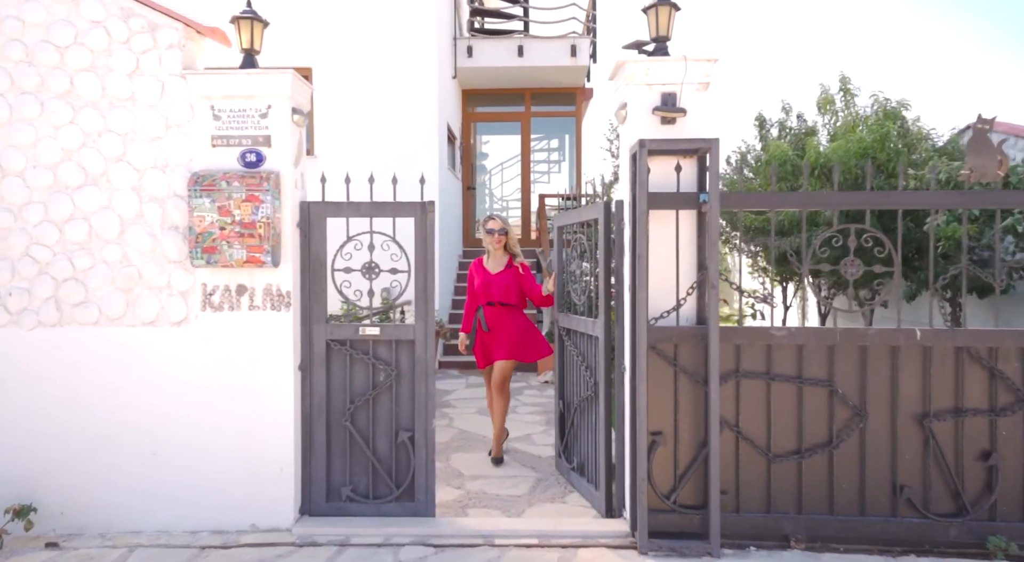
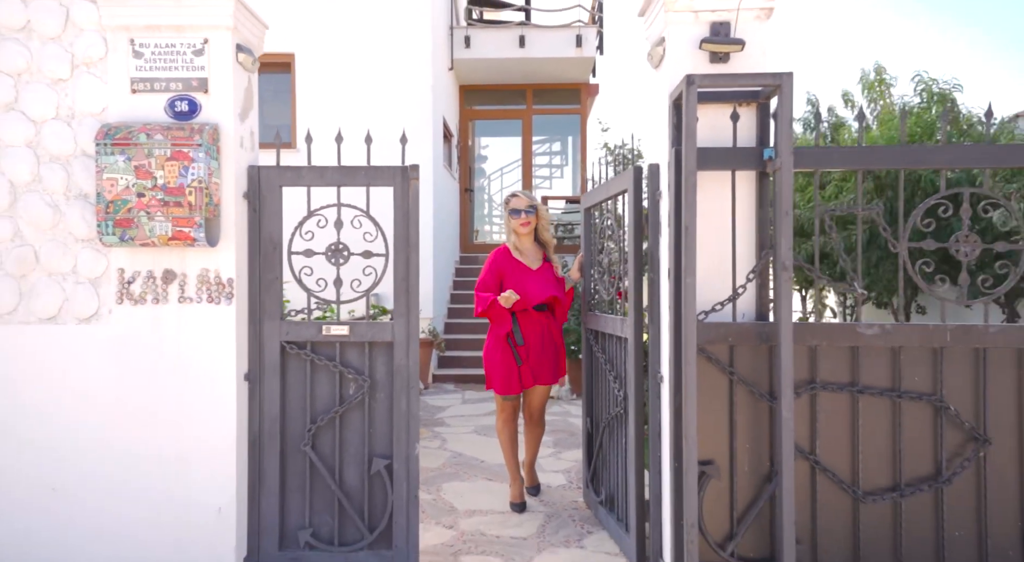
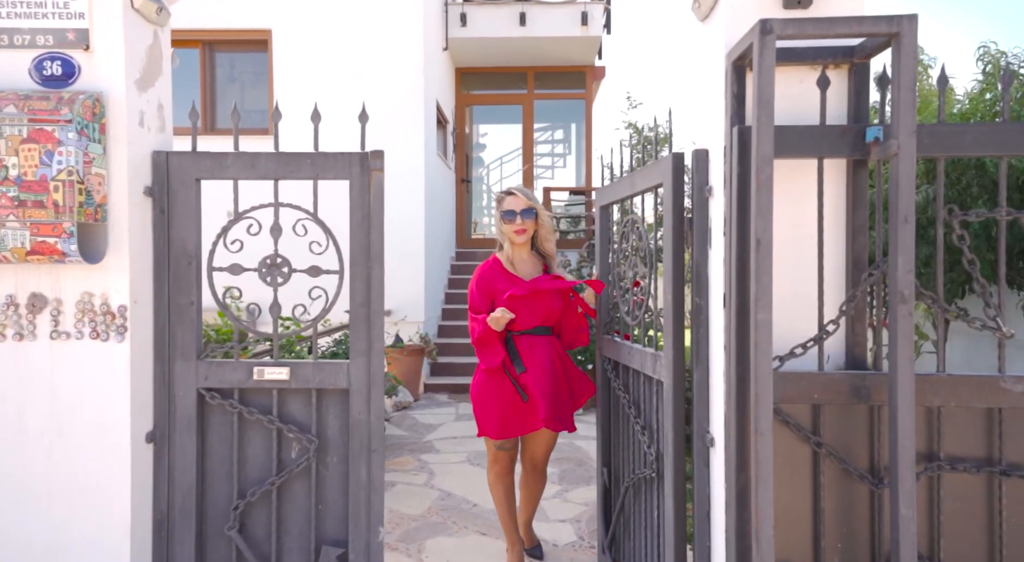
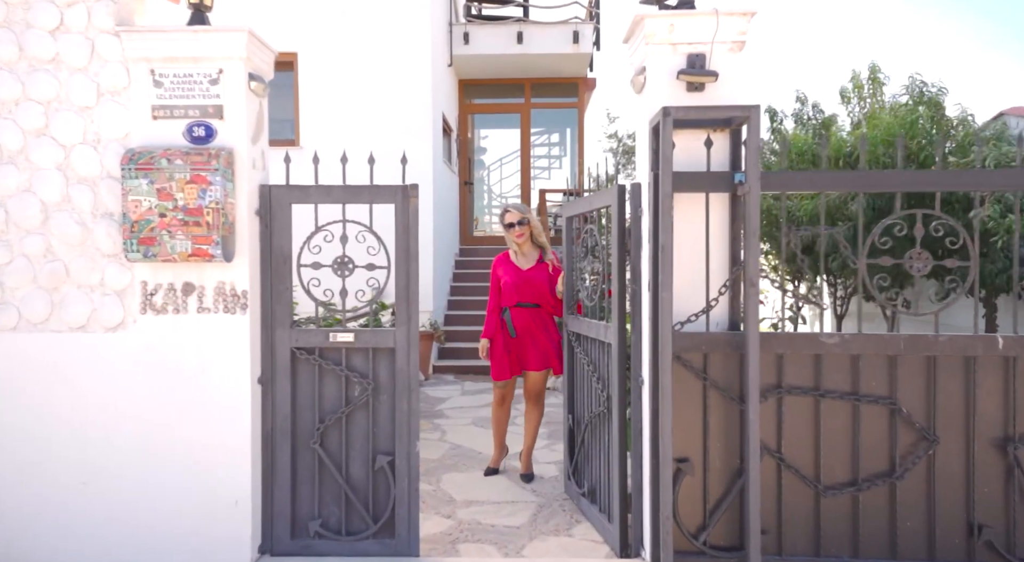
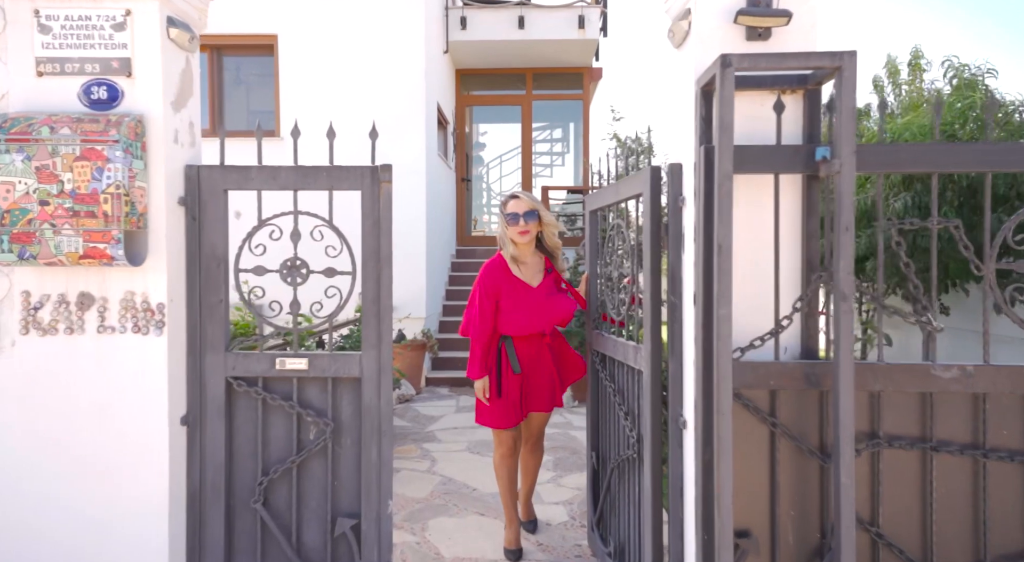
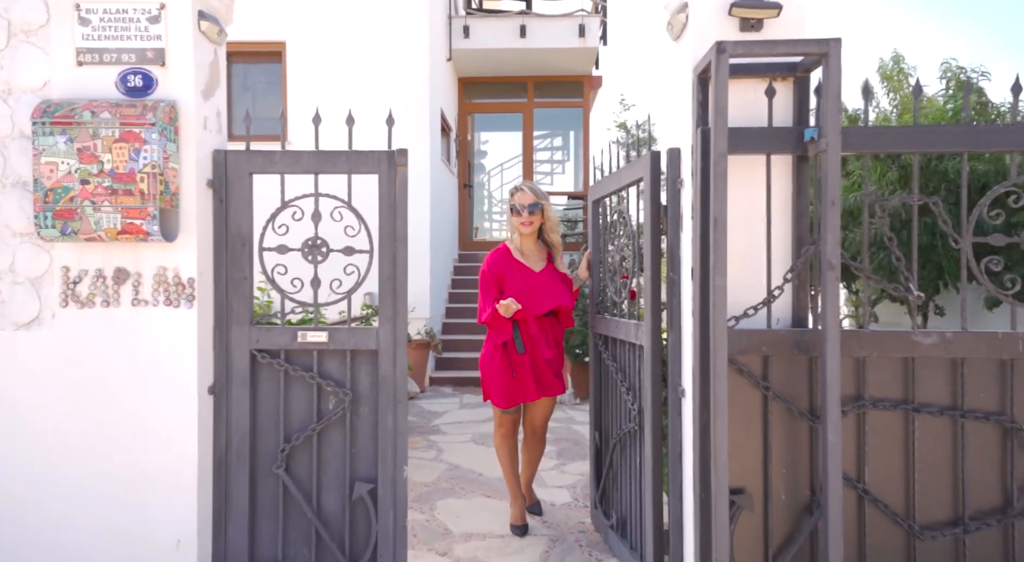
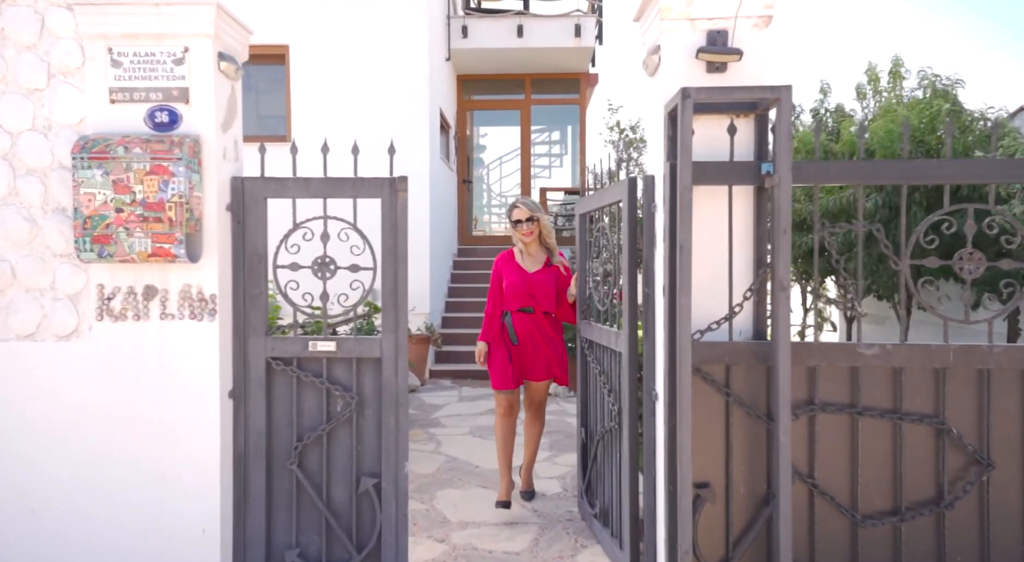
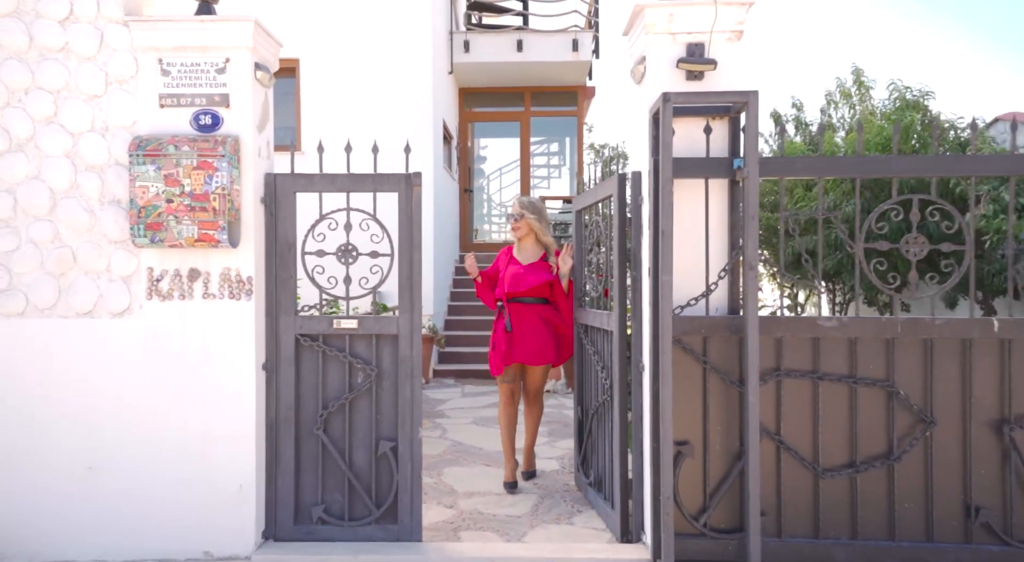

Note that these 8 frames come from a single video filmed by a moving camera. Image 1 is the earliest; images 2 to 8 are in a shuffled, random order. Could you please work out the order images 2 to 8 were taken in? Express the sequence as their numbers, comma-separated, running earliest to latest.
4, 7, 5, 3, 6, 2, 8
